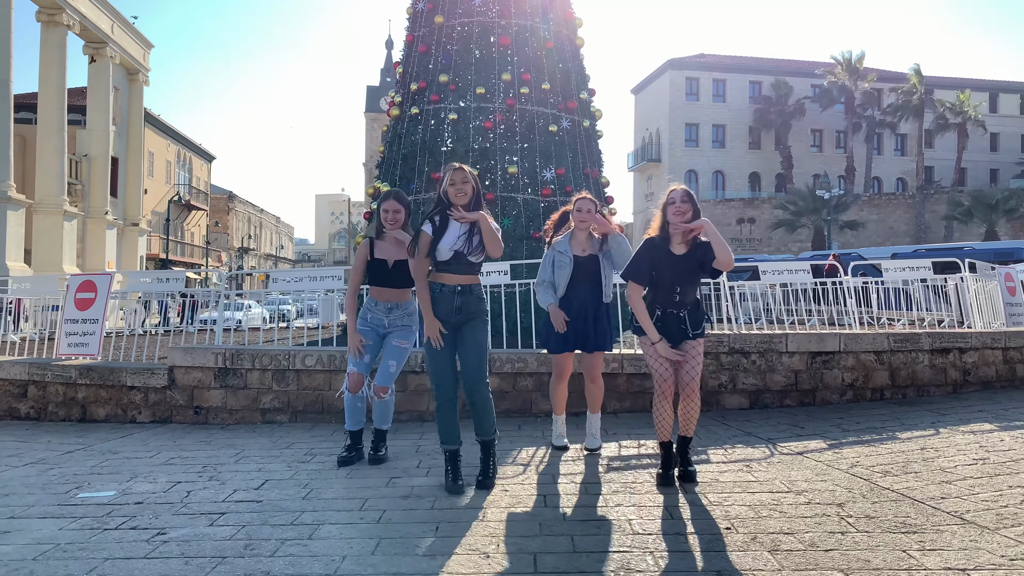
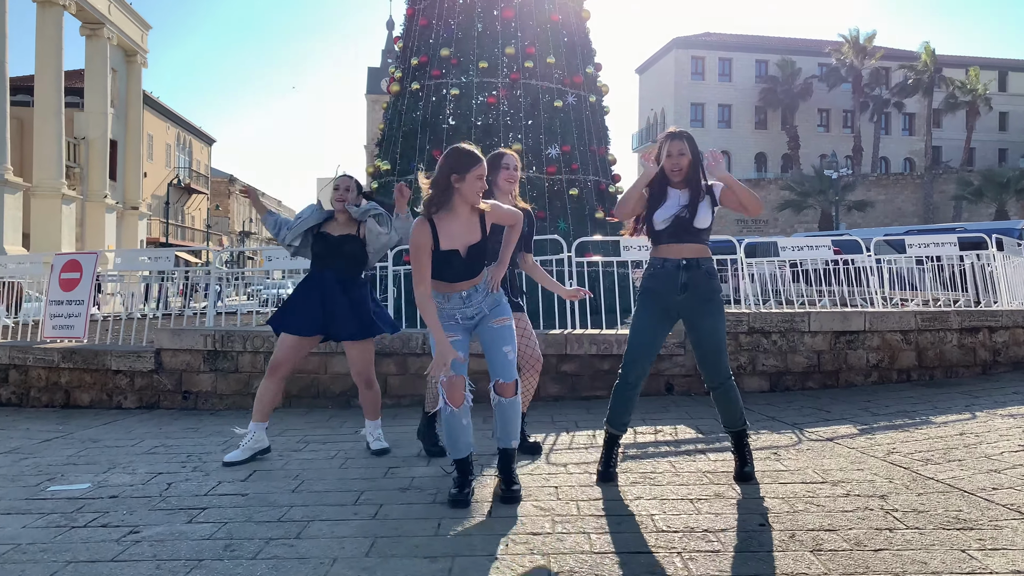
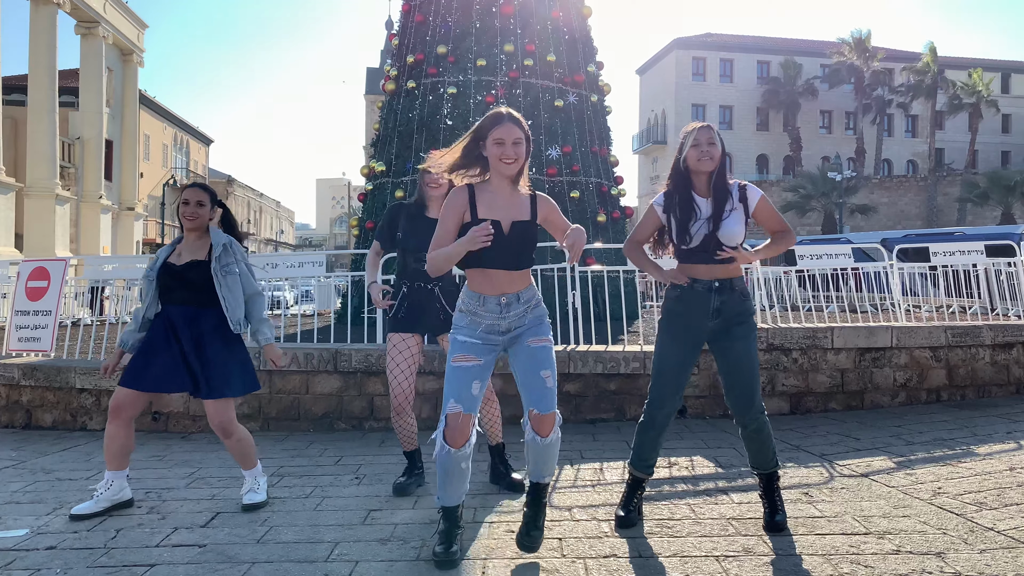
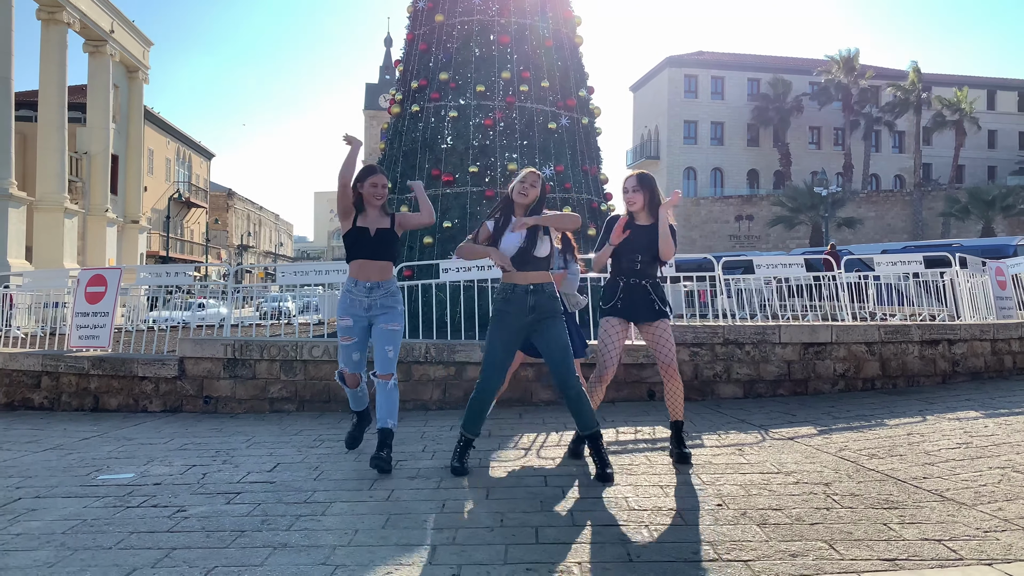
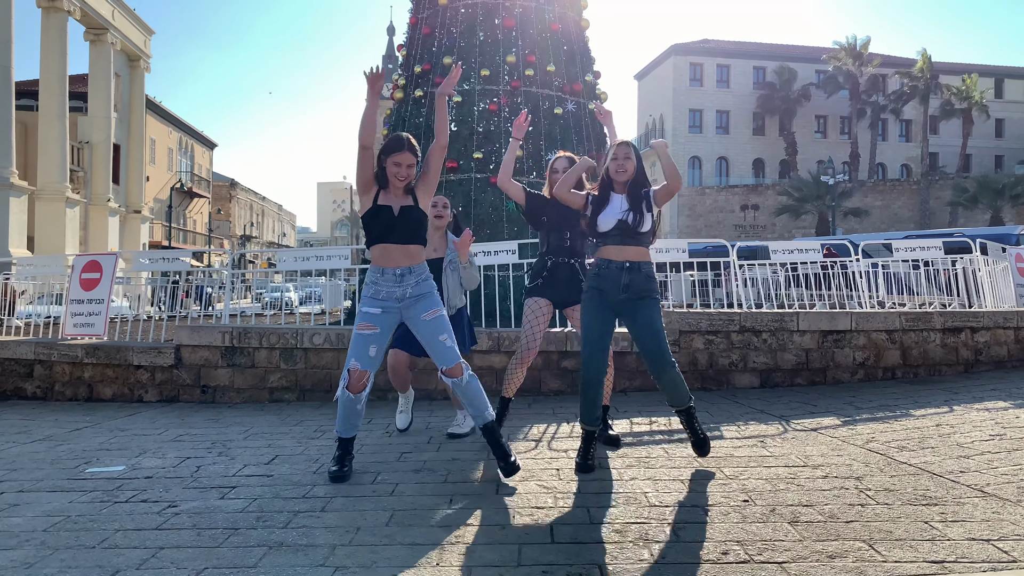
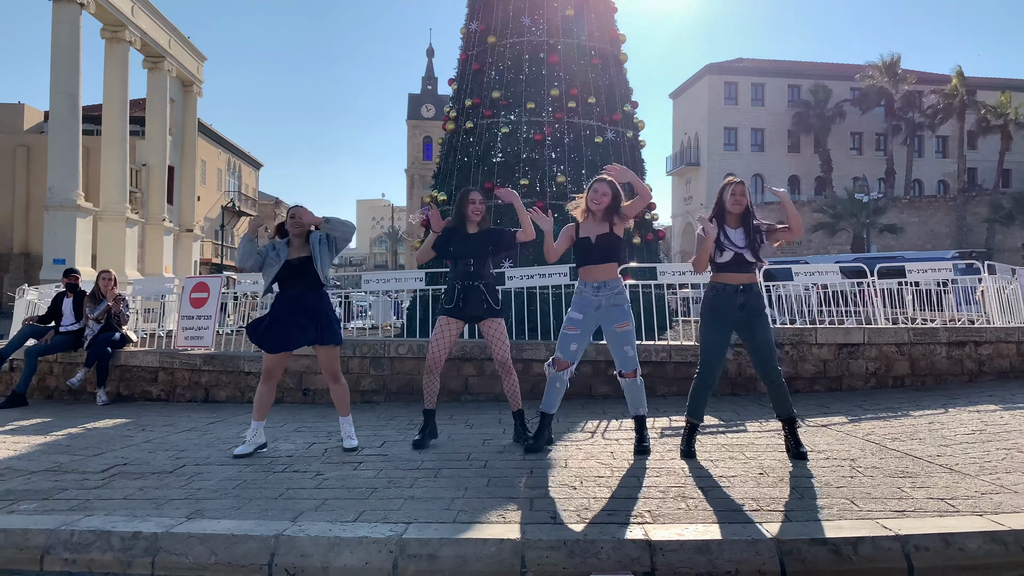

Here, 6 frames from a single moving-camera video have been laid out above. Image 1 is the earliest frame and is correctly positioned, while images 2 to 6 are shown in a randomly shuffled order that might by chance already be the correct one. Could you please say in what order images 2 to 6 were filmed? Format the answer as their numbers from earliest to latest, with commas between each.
4, 5, 2, 3, 6
